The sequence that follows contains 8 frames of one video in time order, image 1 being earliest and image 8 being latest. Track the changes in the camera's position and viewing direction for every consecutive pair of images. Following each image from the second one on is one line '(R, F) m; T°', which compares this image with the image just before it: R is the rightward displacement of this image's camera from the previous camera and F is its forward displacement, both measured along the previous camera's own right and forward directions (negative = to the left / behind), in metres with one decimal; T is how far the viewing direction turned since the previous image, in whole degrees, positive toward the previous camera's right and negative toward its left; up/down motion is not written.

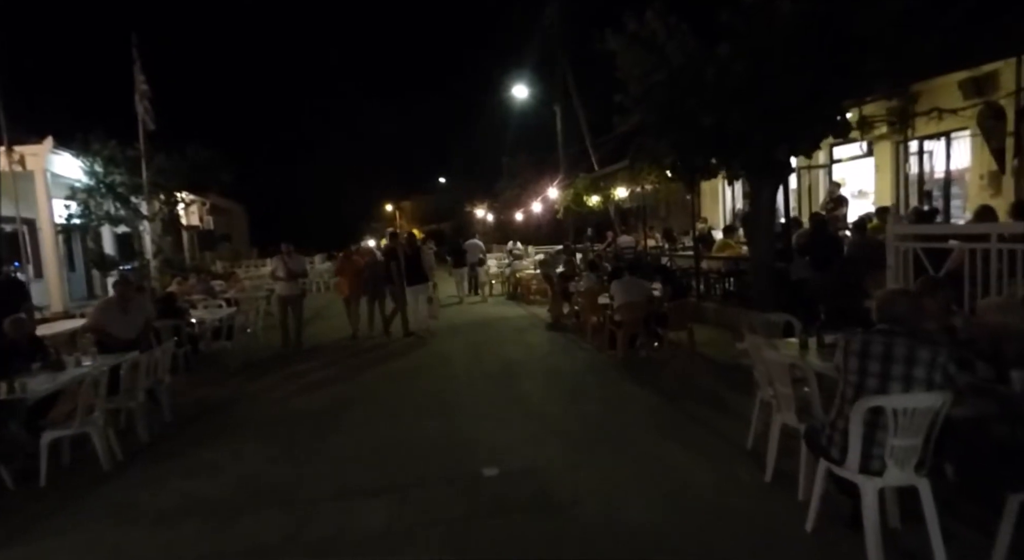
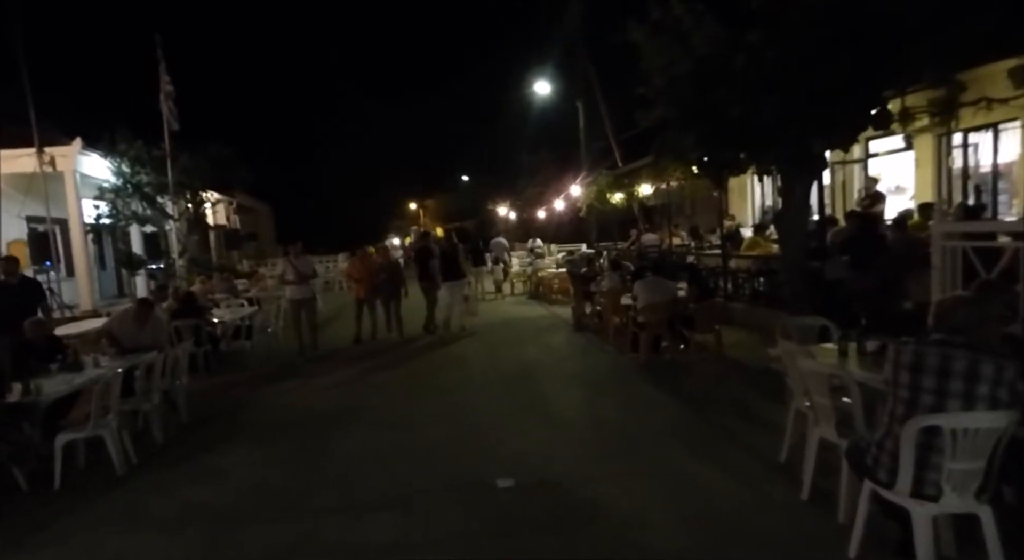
(+0.1, +0.2) m; -2°
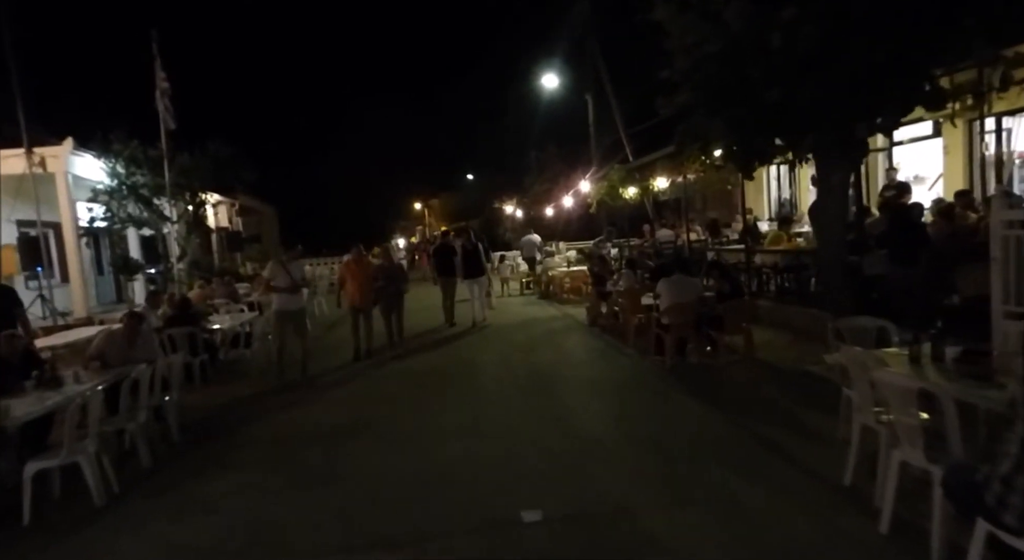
(-0.1, +0.6) m; -1°
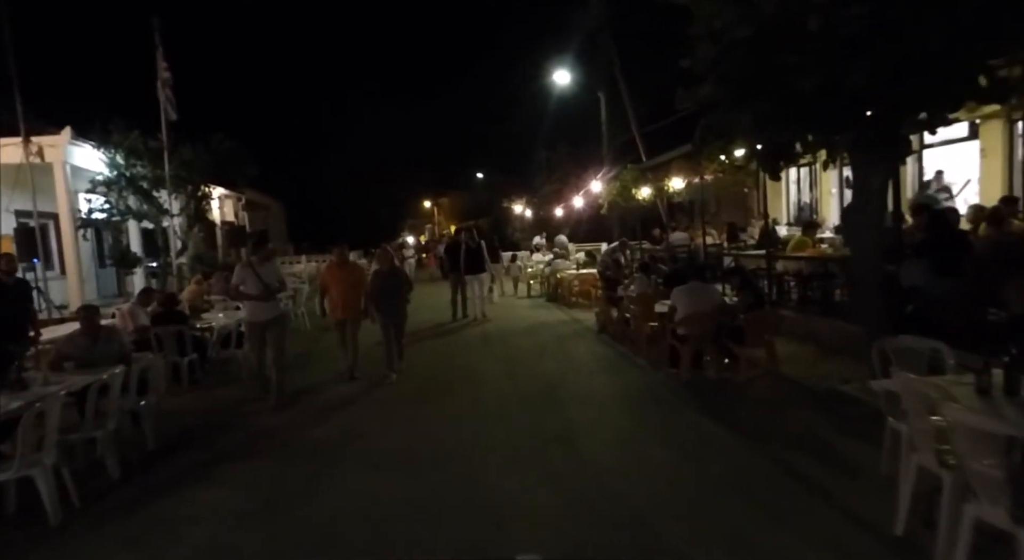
(+0.1, +0.6) m; -1°
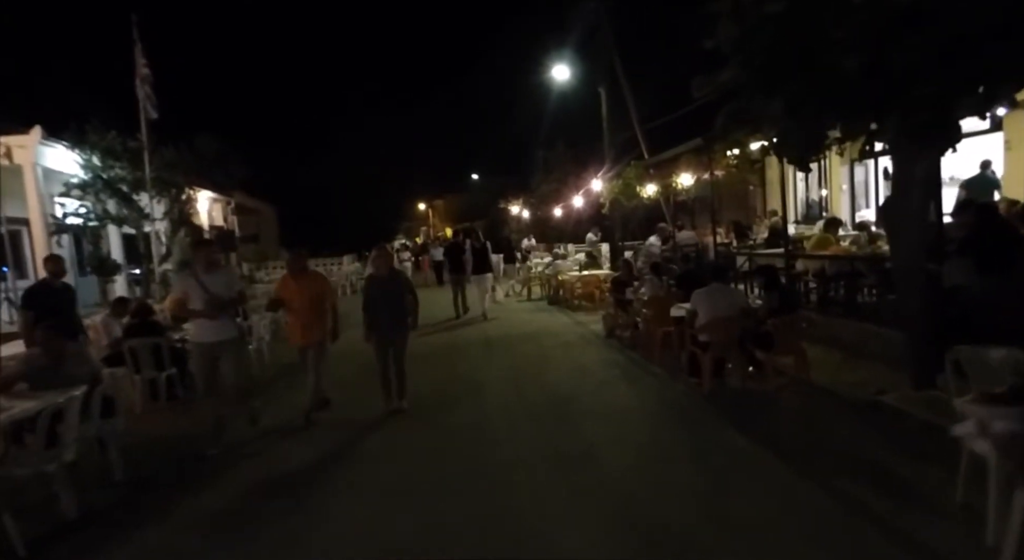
(-0.1, +0.7) m; 0°
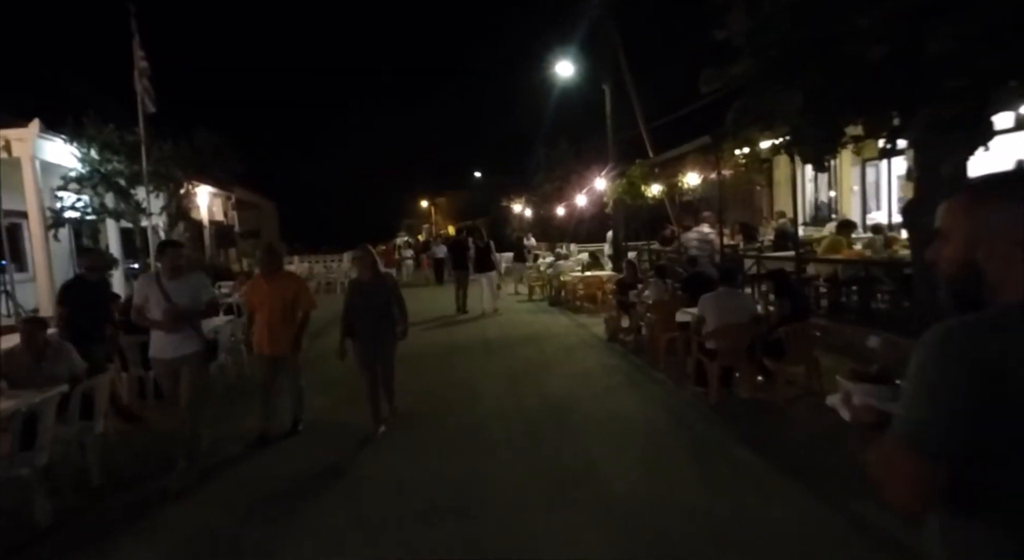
(0.0, +0.3) m; 0°
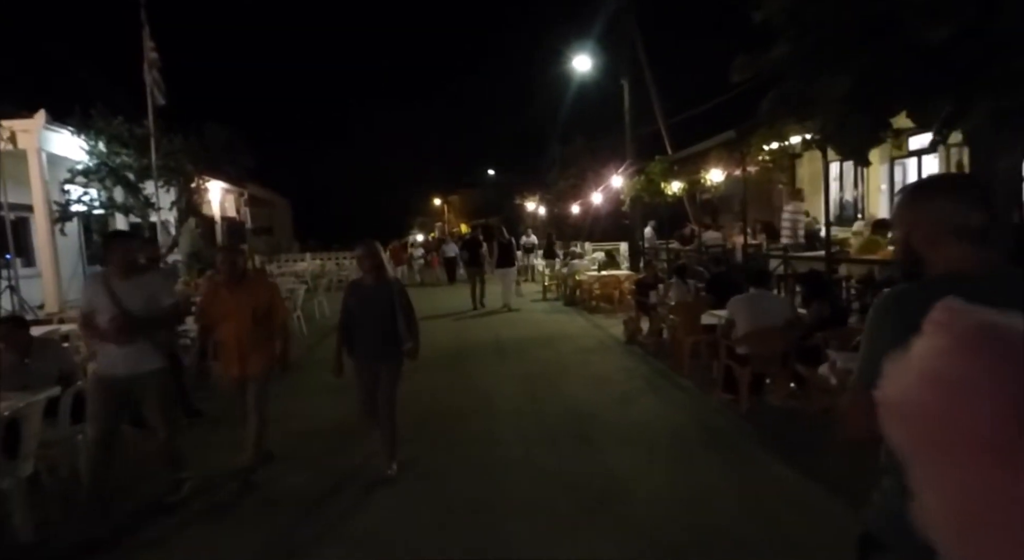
(-0.1, +0.4) m; -1°
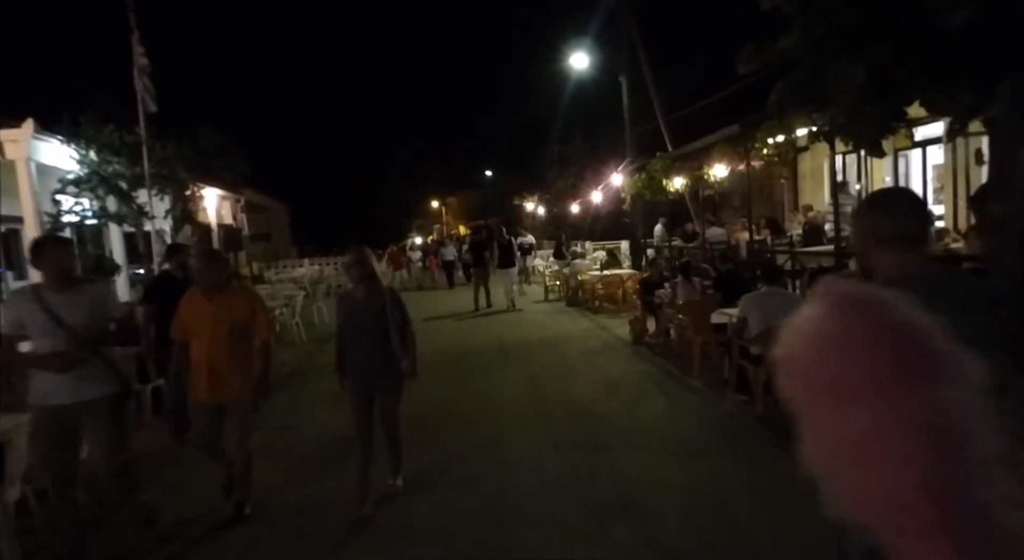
(0.0, +0.2) m; 0°
